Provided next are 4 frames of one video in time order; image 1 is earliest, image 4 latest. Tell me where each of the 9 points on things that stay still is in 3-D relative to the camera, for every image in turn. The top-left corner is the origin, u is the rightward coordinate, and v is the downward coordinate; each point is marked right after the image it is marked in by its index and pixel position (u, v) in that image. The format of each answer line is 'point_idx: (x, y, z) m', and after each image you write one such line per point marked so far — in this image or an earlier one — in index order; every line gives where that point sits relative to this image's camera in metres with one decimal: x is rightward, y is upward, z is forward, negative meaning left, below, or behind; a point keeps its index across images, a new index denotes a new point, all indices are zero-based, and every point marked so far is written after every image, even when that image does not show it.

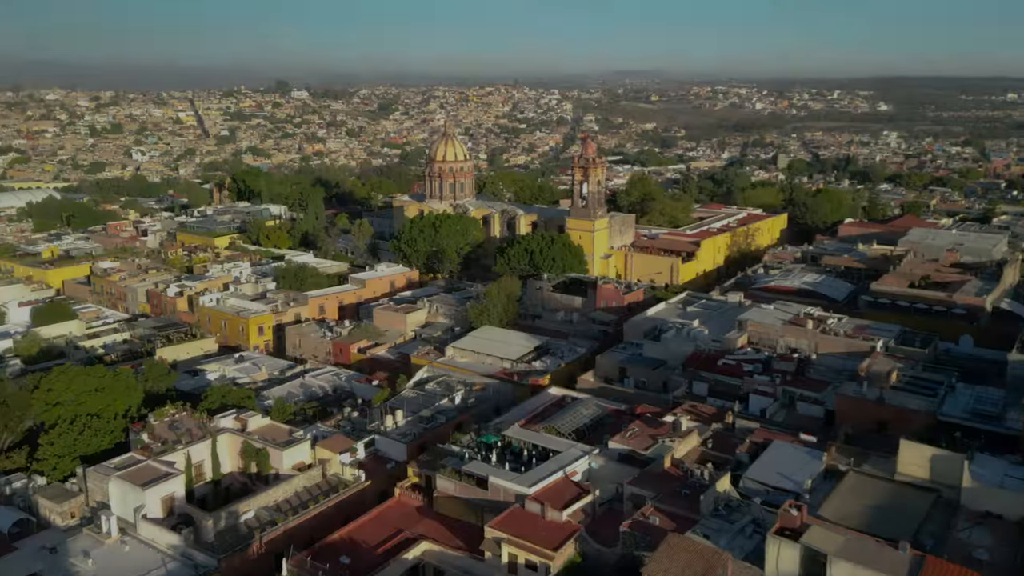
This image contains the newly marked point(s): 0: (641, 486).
0: (+3.0, -4.5, +19.4) m
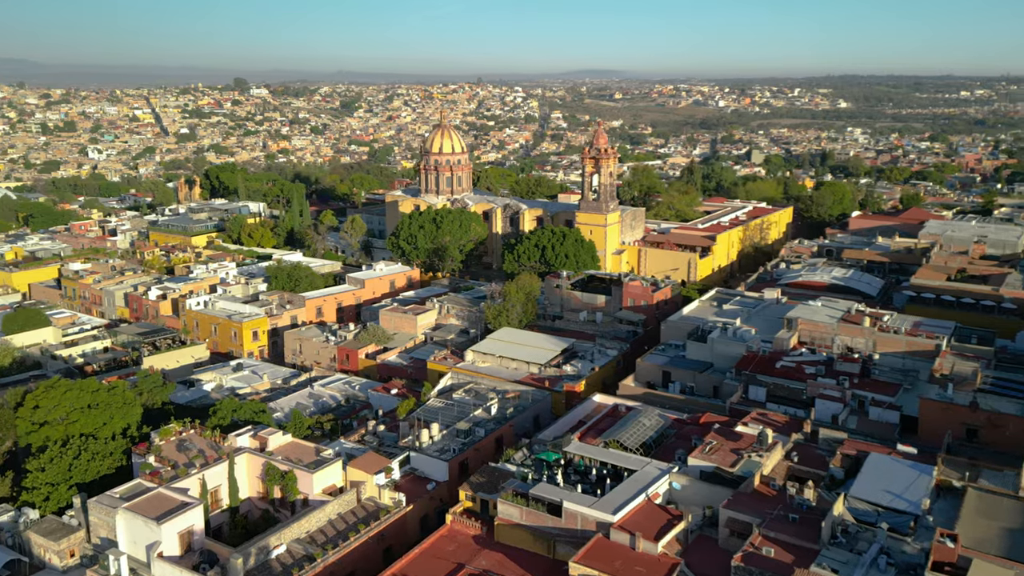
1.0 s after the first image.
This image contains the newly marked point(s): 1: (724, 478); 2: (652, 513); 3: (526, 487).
0: (+4.6, -4.5, +17.1) m
1: (+4.6, -4.2, +18.5) m
2: (+2.9, -4.6, +17.5) m
3: (+0.3, -4.4, +18.8) m
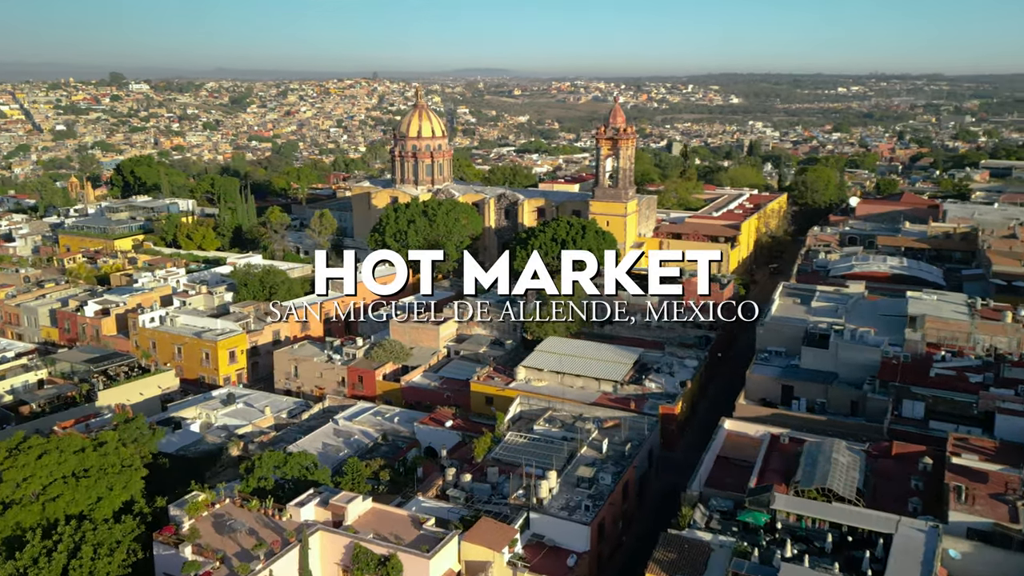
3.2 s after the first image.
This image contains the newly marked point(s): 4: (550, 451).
0: (+8.3, -4.4, +12.5) m
1: (+8.2, -4.1, +13.9) m
2: (+6.6, -4.6, +12.6) m
3: (+3.9, -4.5, +13.6) m
4: (+0.9, -3.8, +20.0) m
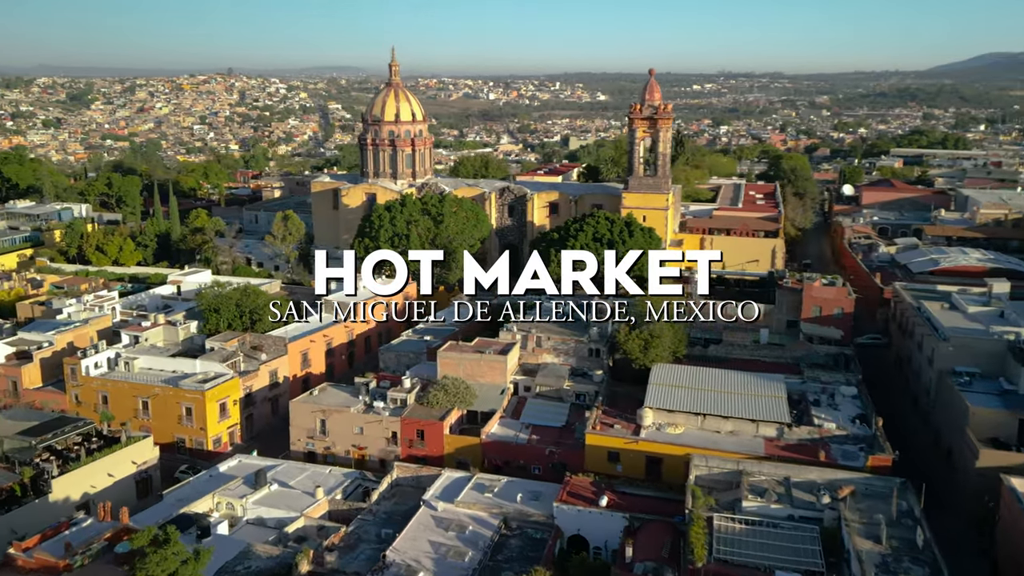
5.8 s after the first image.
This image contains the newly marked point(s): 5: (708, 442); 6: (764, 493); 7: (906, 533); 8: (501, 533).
0: (+13.5, -4.5, +7.8) m
1: (+13.1, -4.2, +9.2) m
2: (+11.8, -4.8, +7.7) m
3: (+8.9, -4.7, +8.2) m
4: (+4.9, -4.2, +14.0) m
5: (+4.5, -3.4, +19.3) m
6: (+4.8, -3.9, +16.1) m
7: (+6.6, -4.1, +14.6) m
8: (-0.2, -4.7, +16.4) m
